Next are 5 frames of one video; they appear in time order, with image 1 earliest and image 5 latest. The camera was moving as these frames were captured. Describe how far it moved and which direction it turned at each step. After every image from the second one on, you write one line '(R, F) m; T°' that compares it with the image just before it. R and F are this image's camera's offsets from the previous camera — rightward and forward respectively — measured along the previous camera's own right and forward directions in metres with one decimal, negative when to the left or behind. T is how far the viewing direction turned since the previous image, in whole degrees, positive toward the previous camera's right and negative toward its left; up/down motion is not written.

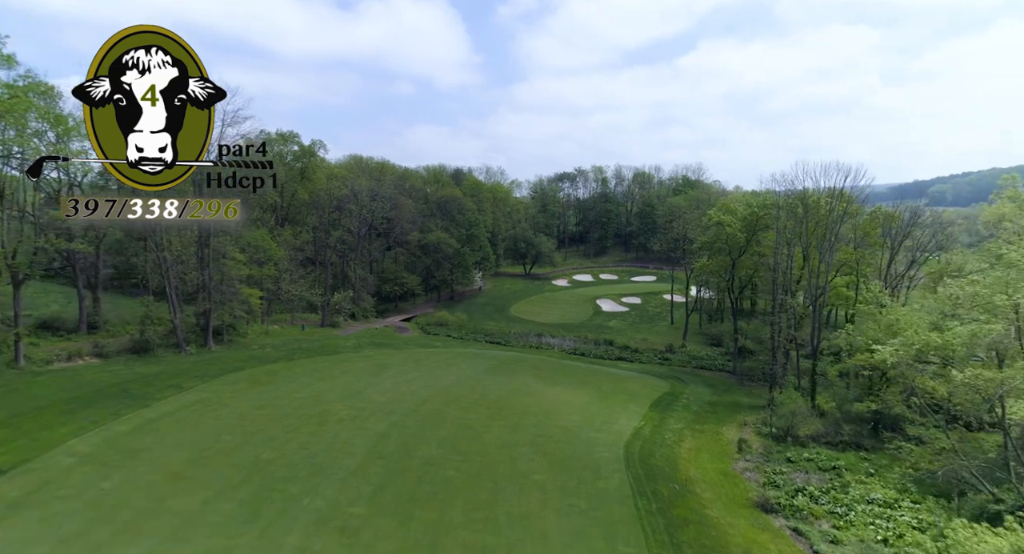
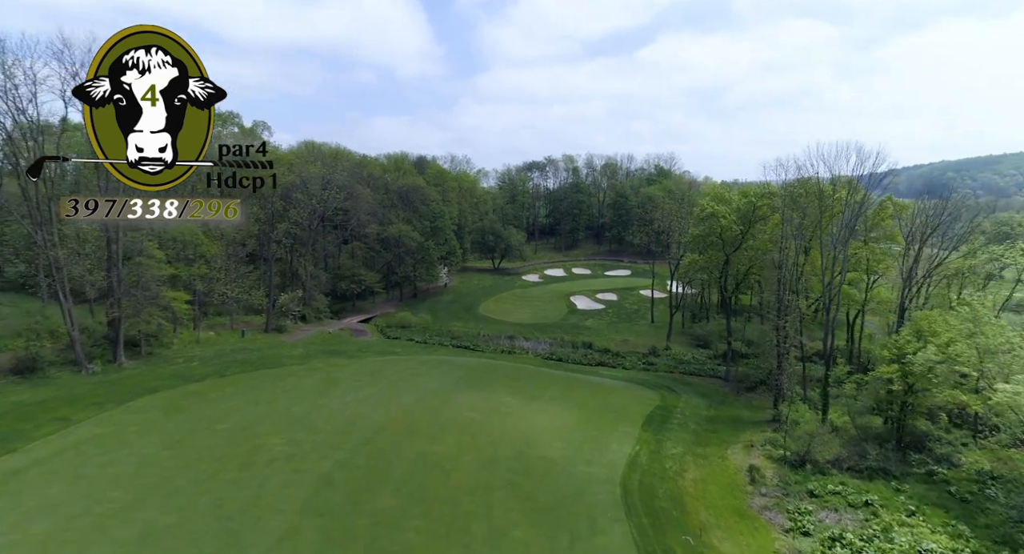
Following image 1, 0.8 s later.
(-0.2, +4.6) m; +4°
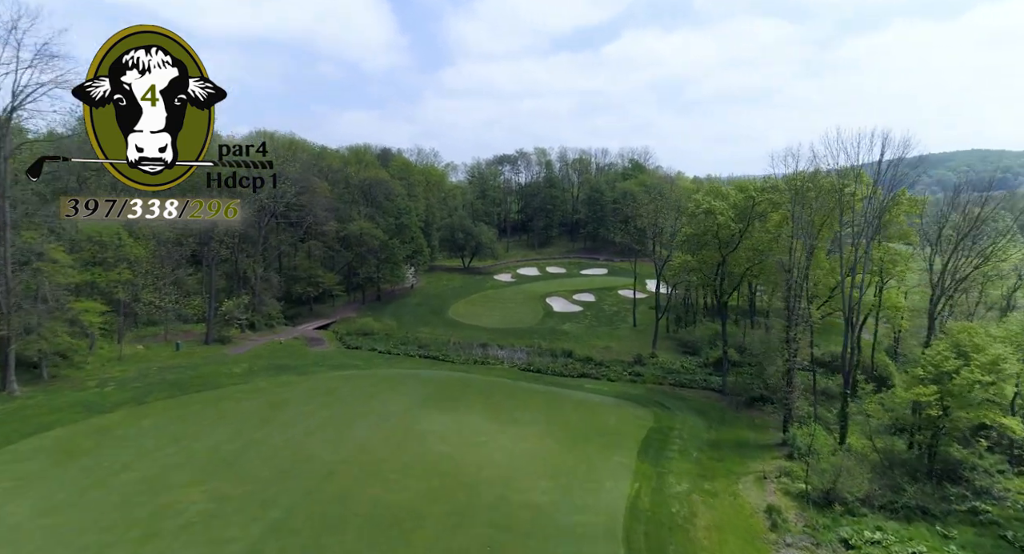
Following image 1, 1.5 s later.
(-0.3, +4.0) m; +3°
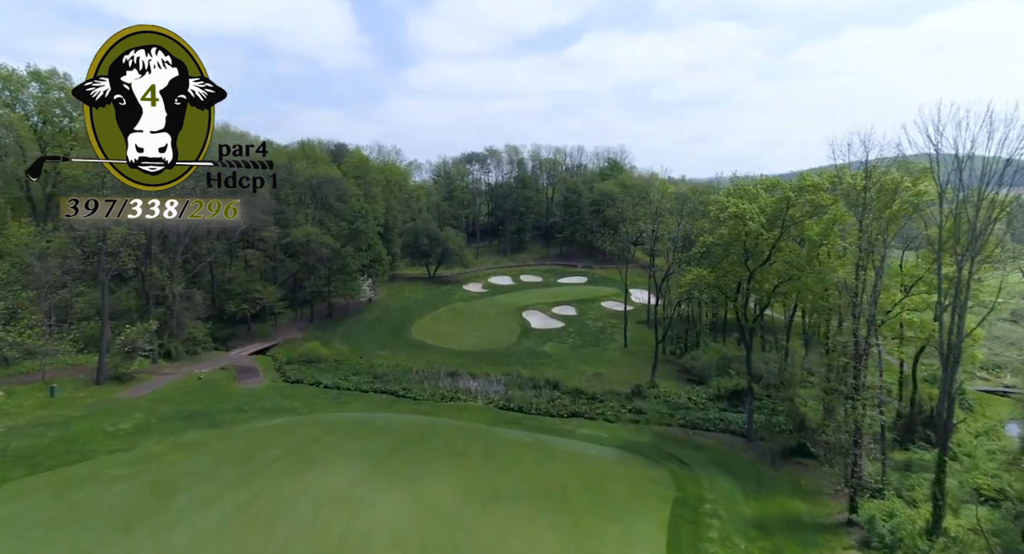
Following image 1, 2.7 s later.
(-0.5, +6.7) m; +3°
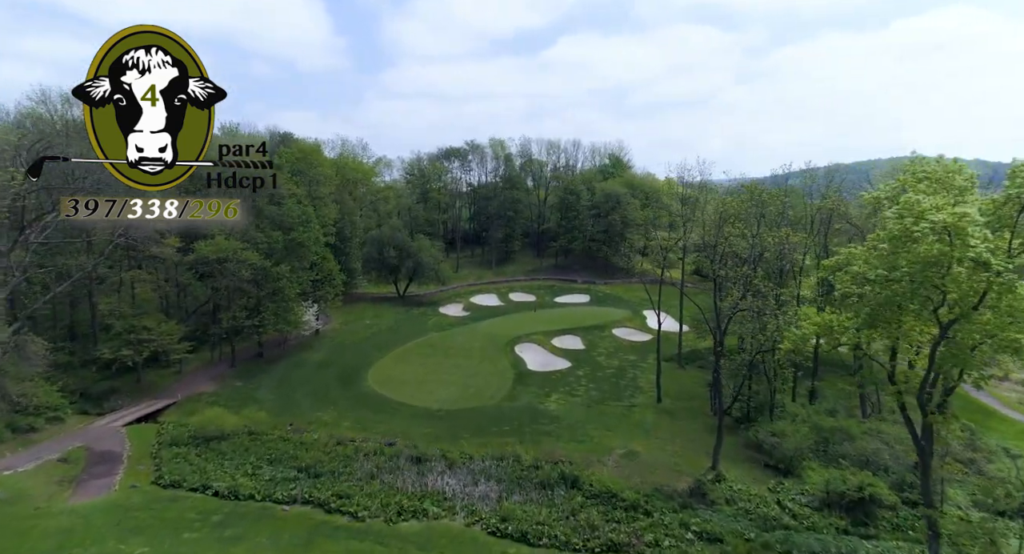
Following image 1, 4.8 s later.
(-0.6, +11.8) m; +2°
